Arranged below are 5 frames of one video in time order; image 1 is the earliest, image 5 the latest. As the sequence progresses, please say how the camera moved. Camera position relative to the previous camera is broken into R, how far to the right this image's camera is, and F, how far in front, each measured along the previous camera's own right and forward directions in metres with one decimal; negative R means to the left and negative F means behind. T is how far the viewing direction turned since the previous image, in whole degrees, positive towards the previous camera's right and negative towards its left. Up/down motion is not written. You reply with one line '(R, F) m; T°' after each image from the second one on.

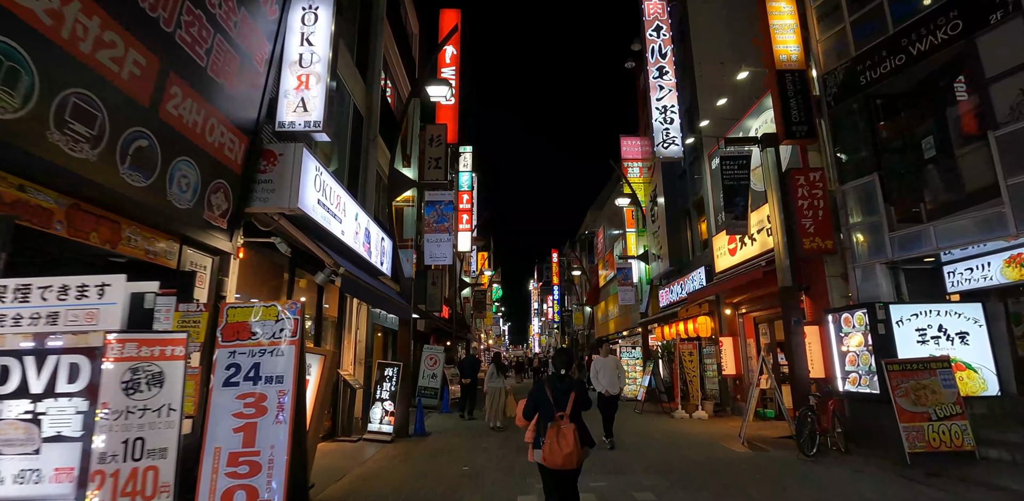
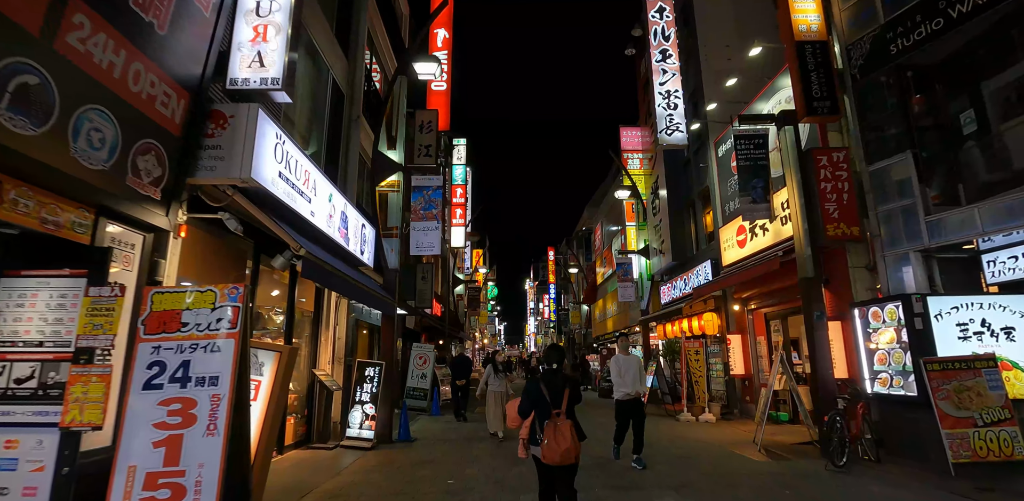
(0.0, +0.9) m; 0°
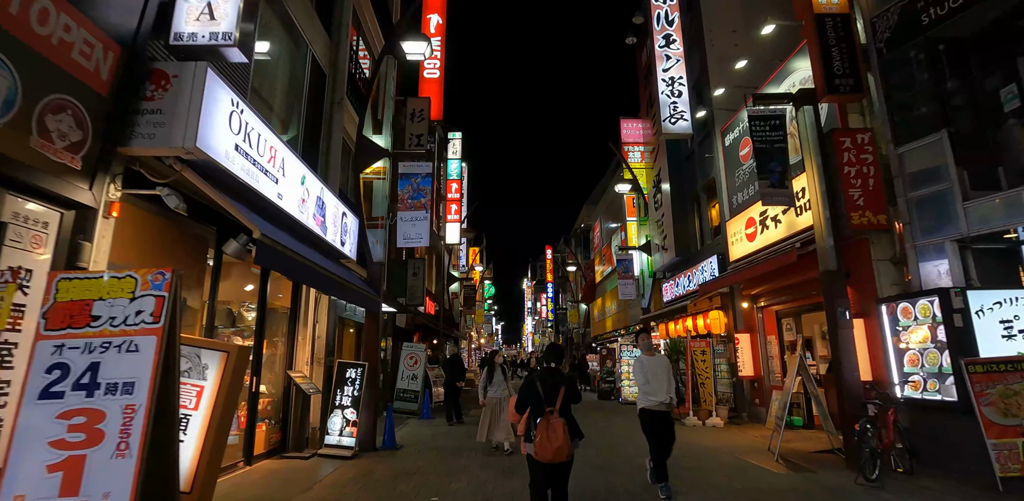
(+0.1, +0.7) m; 0°
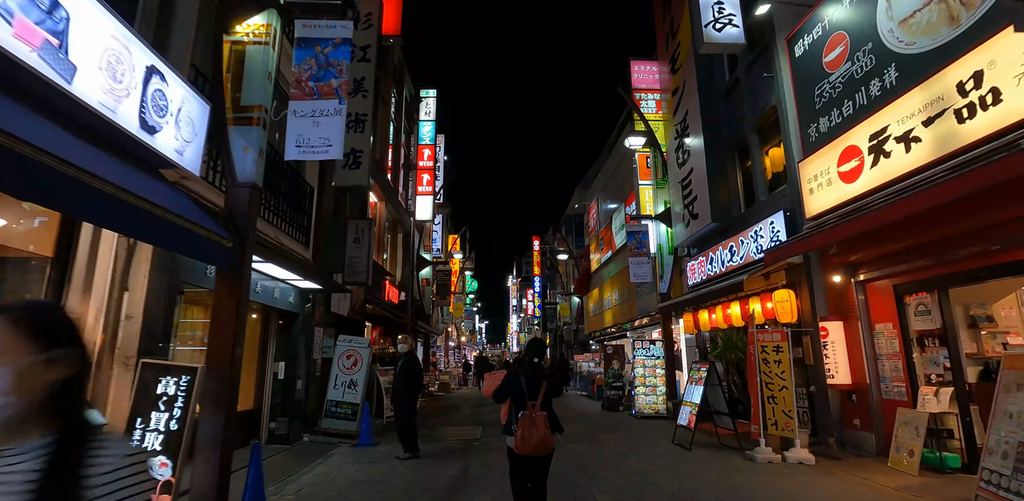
(+0.1, +4.0) m; +2°
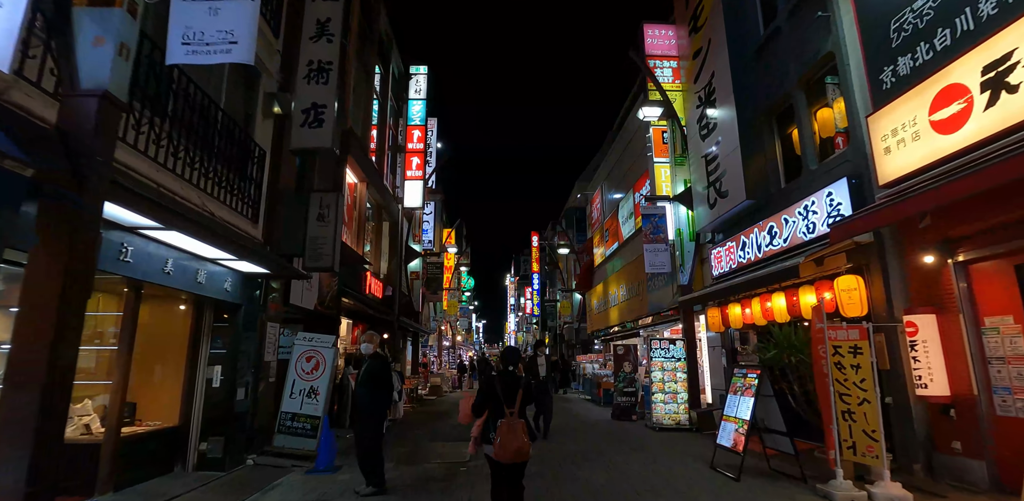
(0.0, +1.8) m; 0°
